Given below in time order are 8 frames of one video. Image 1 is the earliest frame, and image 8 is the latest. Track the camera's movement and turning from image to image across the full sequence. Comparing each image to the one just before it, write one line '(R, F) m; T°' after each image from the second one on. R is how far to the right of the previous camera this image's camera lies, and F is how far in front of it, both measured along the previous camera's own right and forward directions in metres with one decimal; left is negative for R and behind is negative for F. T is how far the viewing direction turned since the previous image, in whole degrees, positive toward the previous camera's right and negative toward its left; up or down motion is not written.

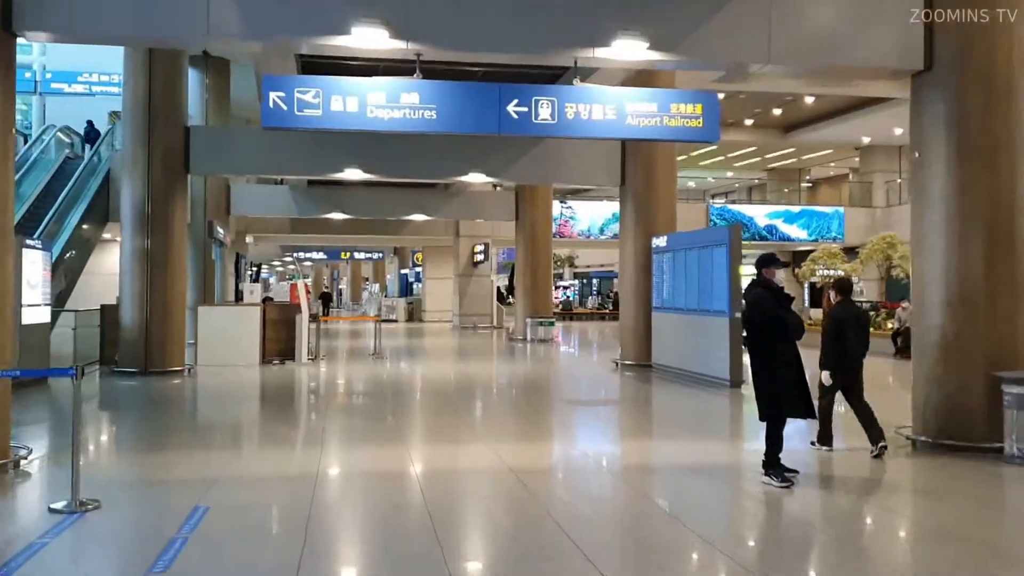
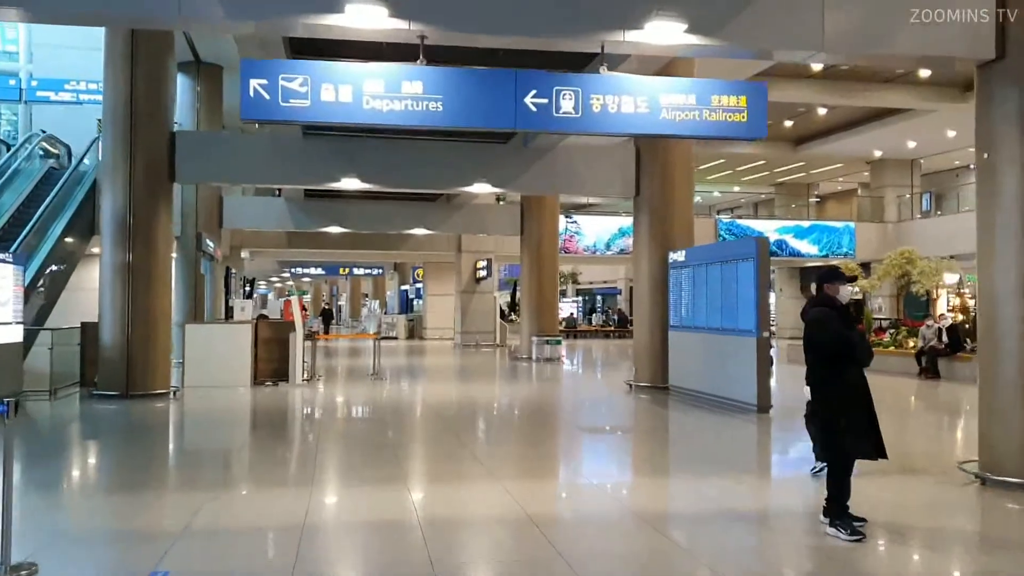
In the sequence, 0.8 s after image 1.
(-0.1, +0.8) m; 0°
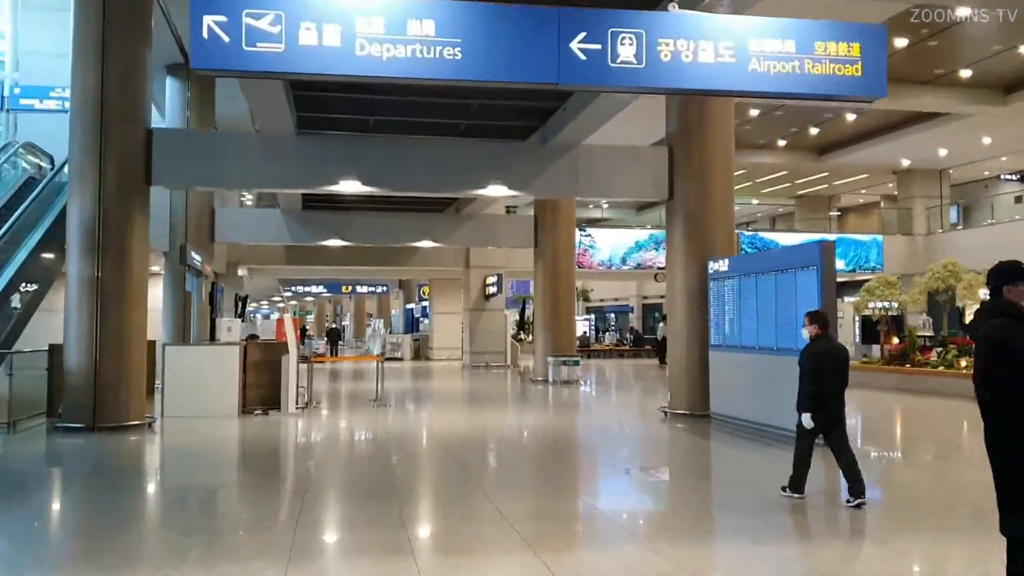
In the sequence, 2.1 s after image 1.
(-0.2, +1.3) m; 0°
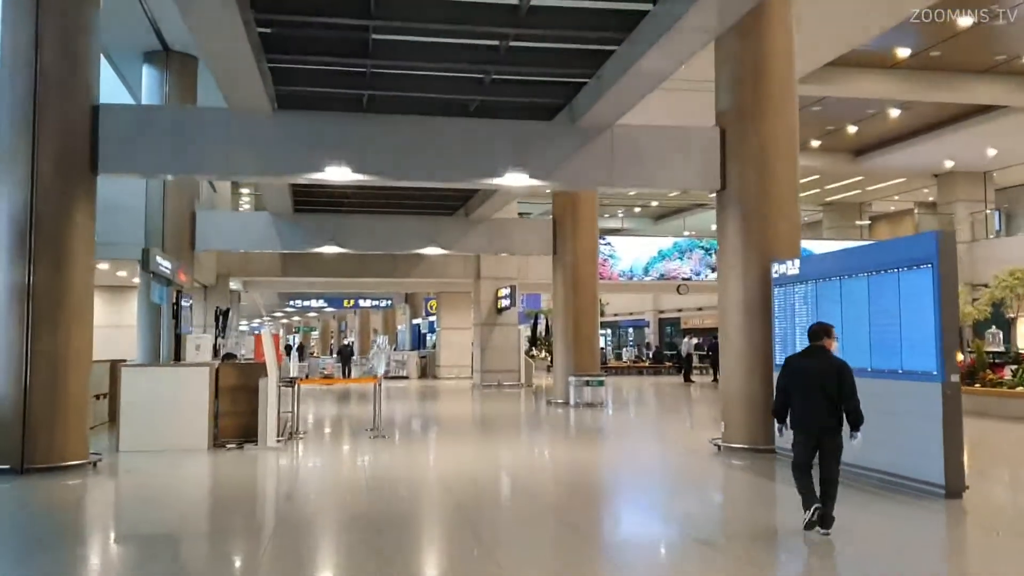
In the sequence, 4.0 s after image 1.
(-0.1, +1.8) m; -1°
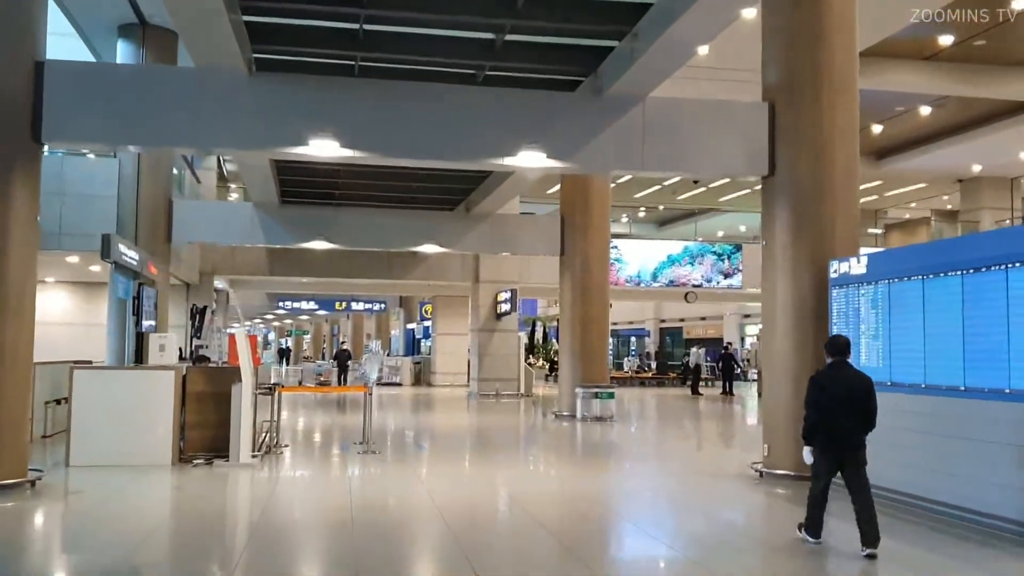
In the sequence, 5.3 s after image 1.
(-0.2, +1.2) m; 0°
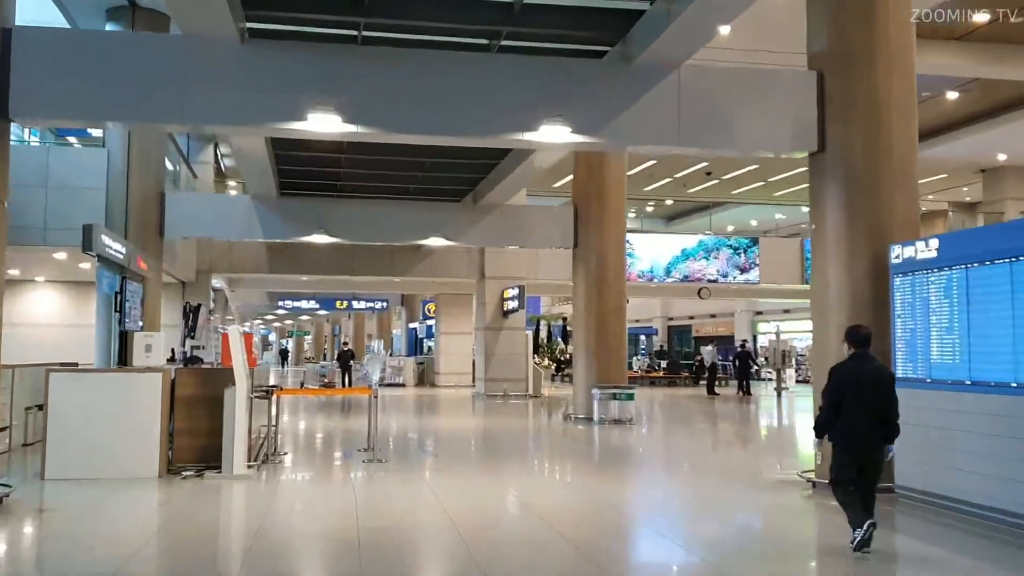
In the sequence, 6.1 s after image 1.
(-0.2, +0.8) m; 0°
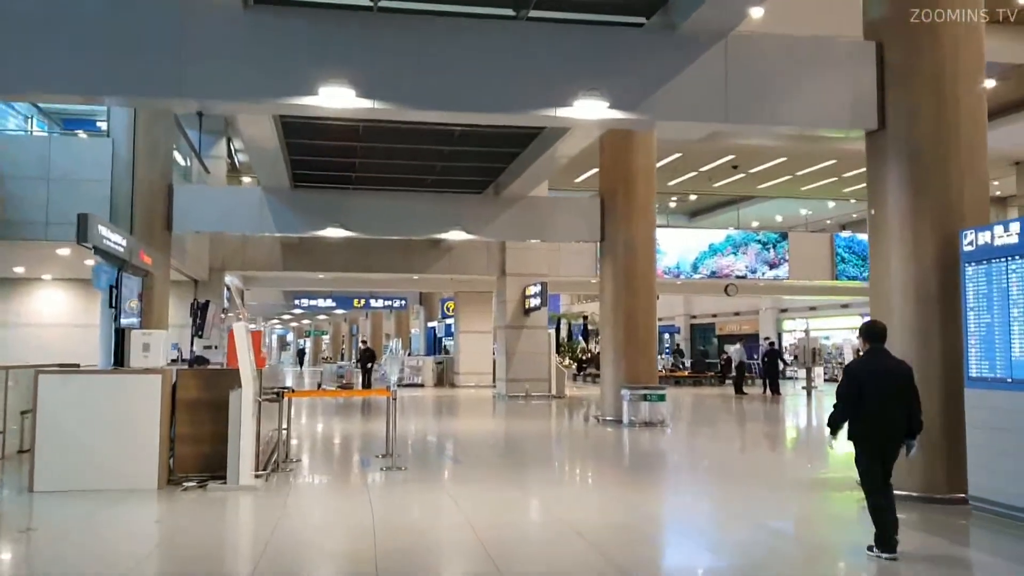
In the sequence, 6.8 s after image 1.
(-0.1, +0.6) m; -1°
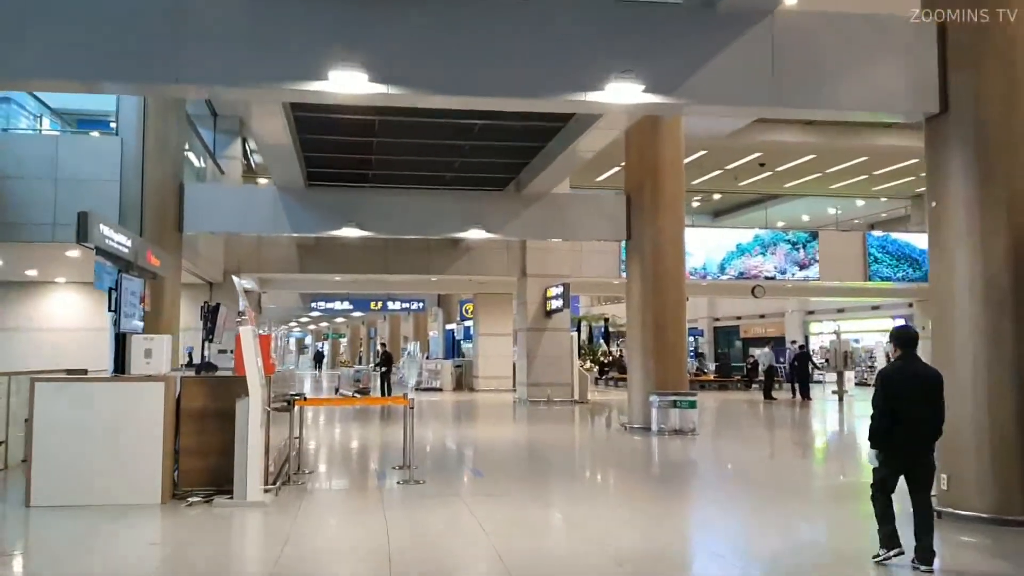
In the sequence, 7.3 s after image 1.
(-0.1, +0.5) m; -1°
